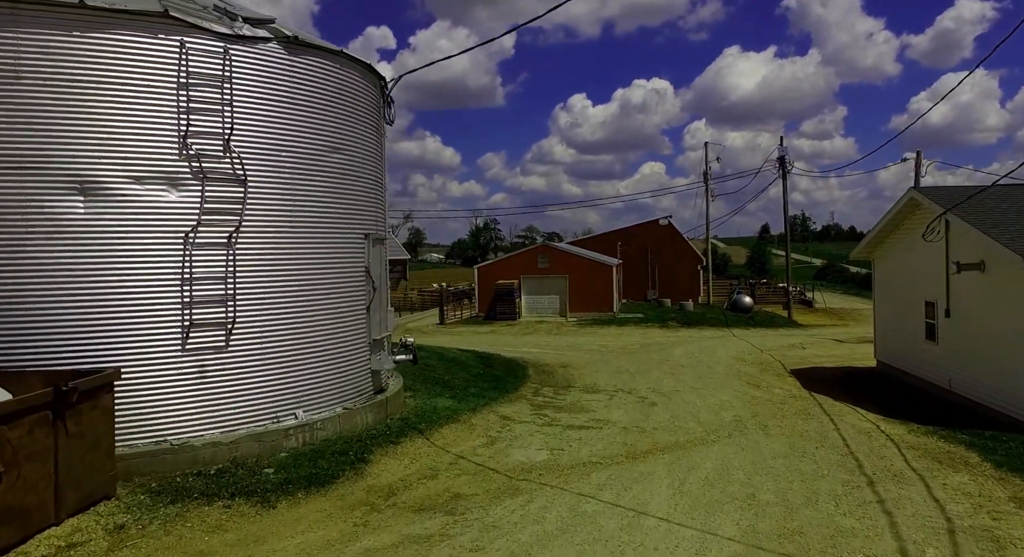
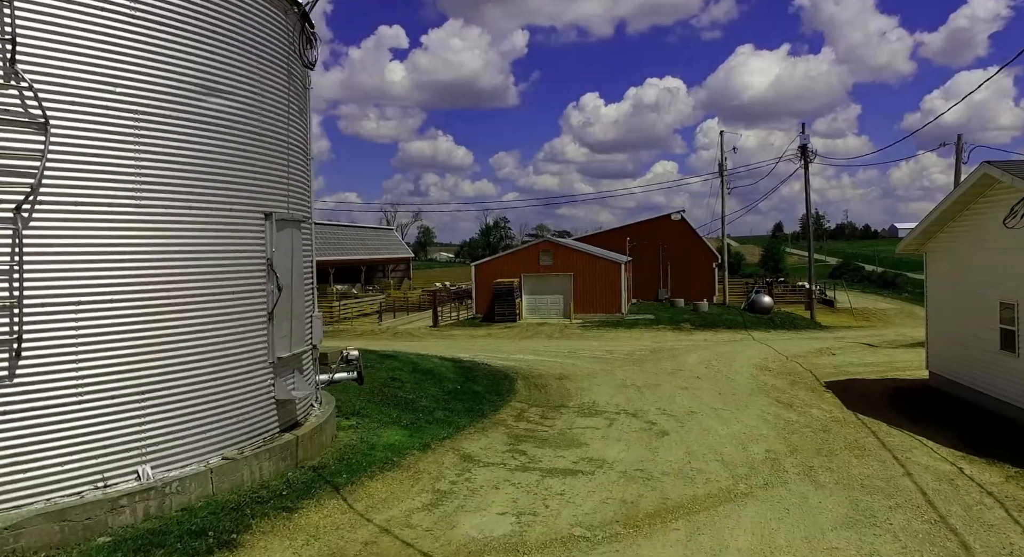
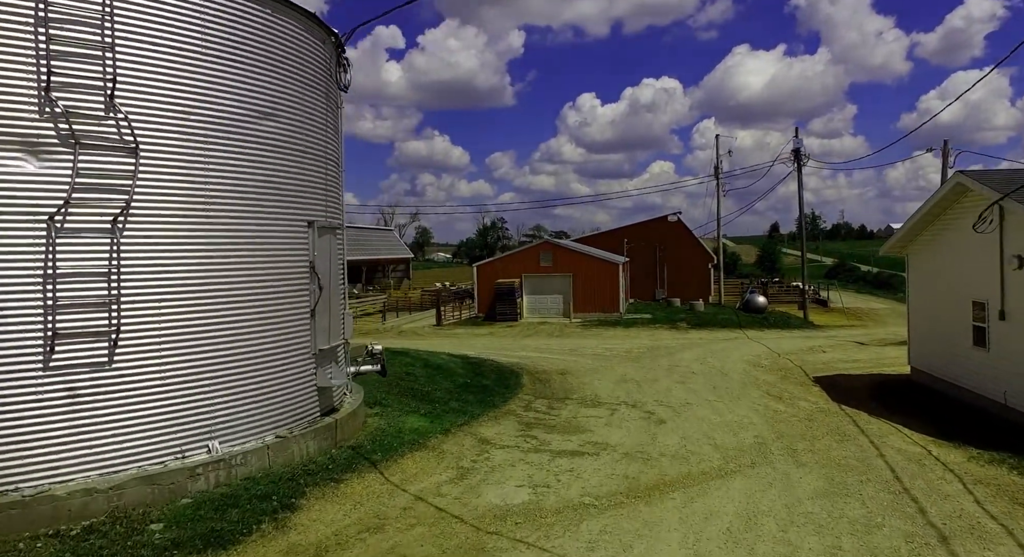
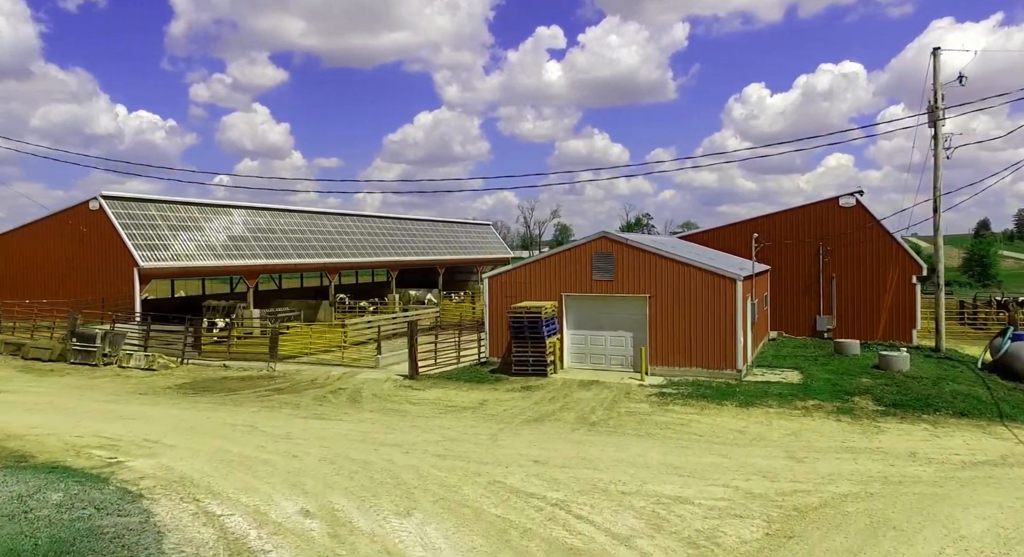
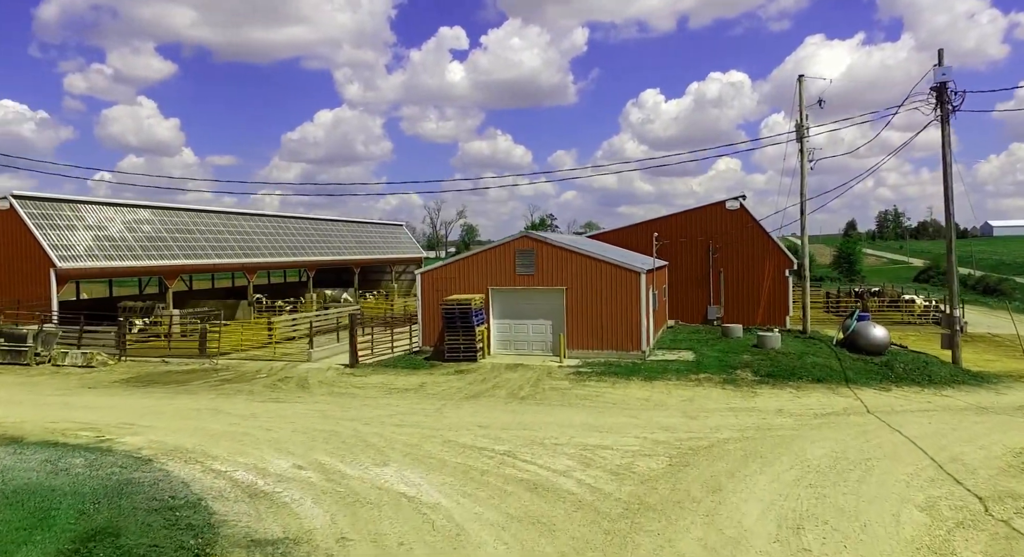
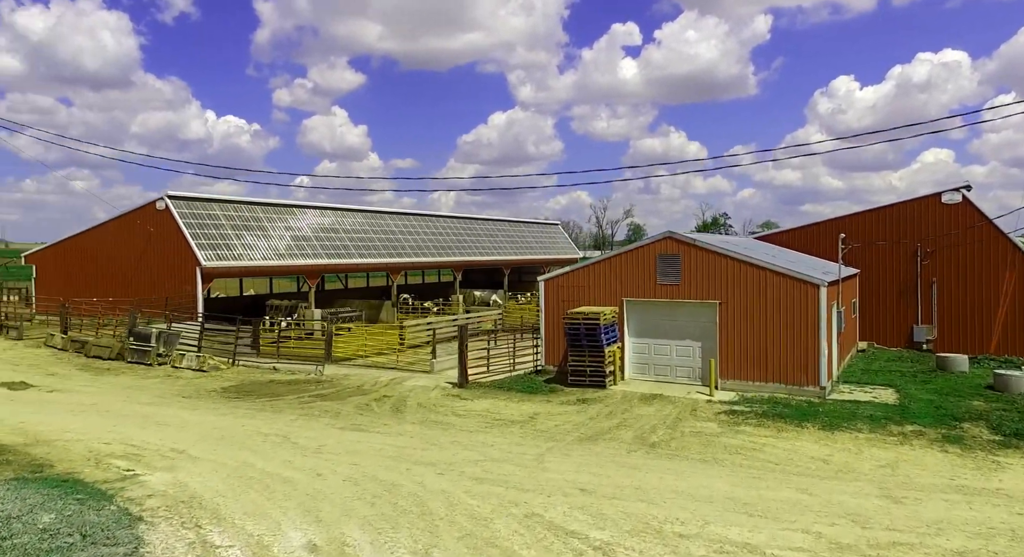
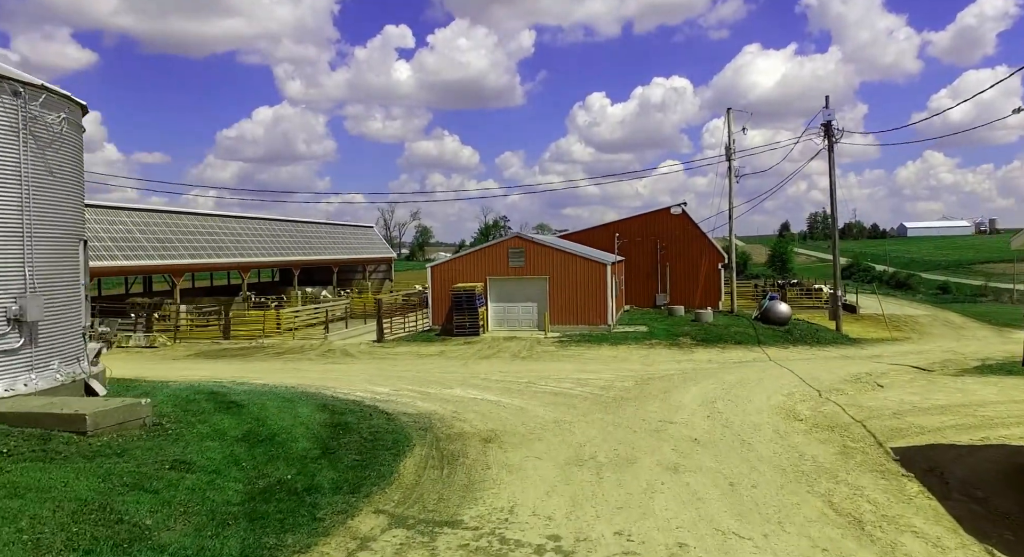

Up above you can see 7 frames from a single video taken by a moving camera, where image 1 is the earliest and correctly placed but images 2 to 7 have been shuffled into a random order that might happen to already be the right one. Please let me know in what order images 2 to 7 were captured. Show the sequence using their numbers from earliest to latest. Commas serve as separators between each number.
3, 2, 7, 5, 4, 6
